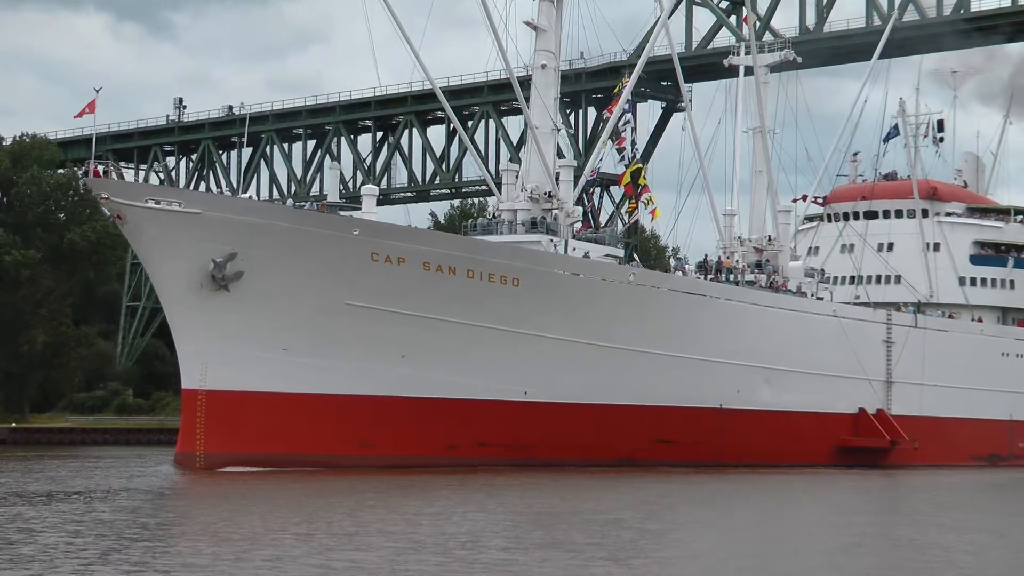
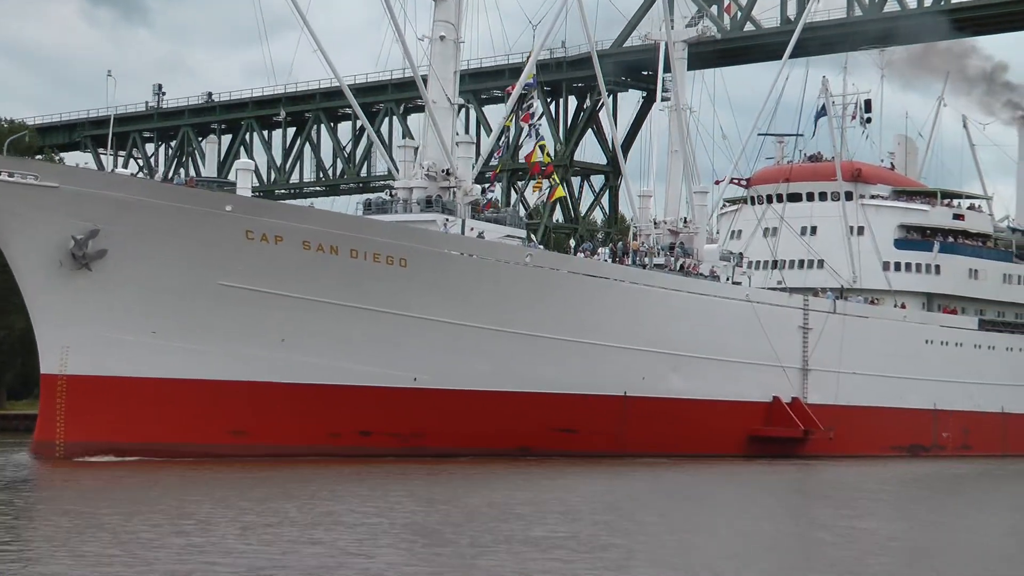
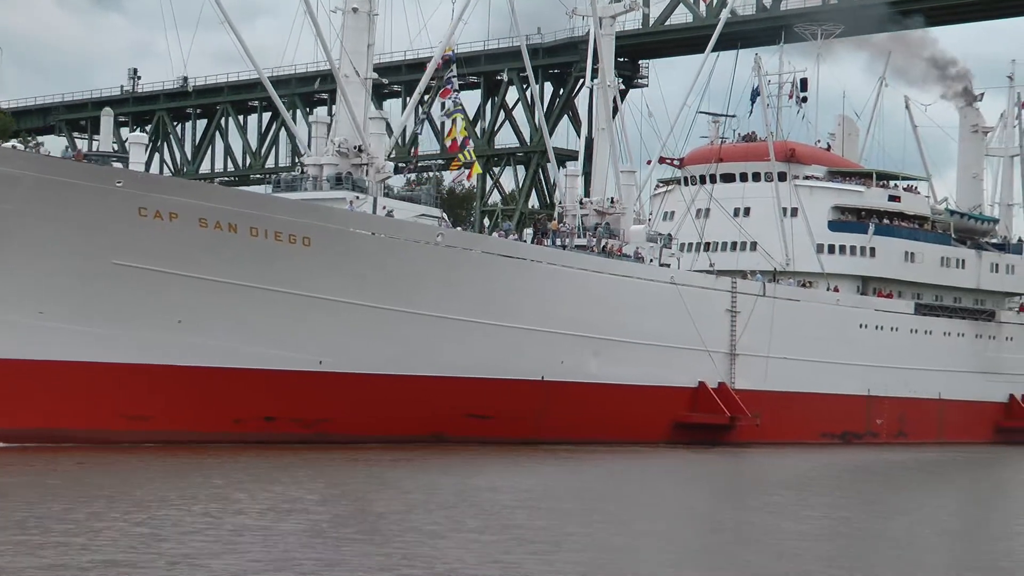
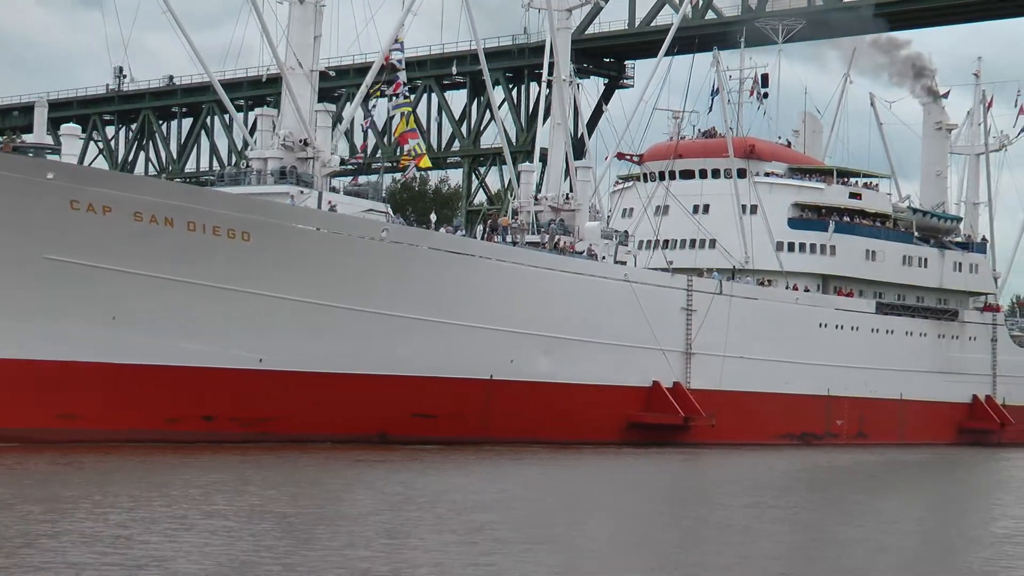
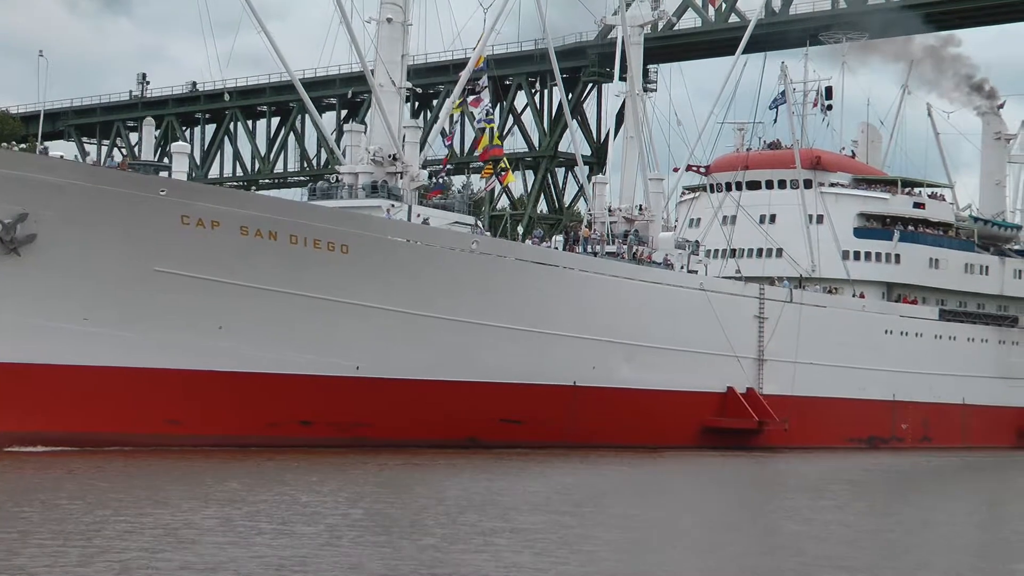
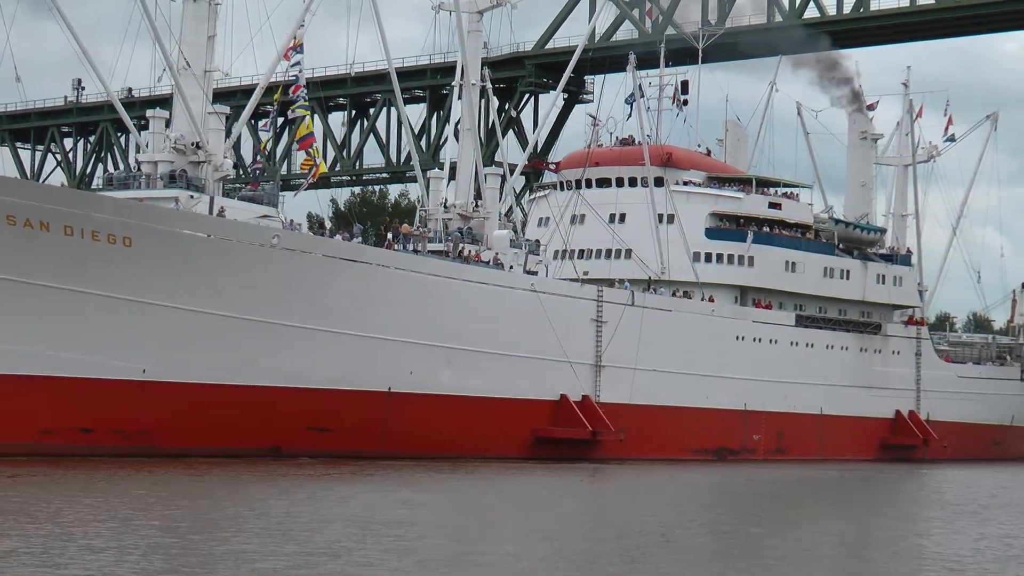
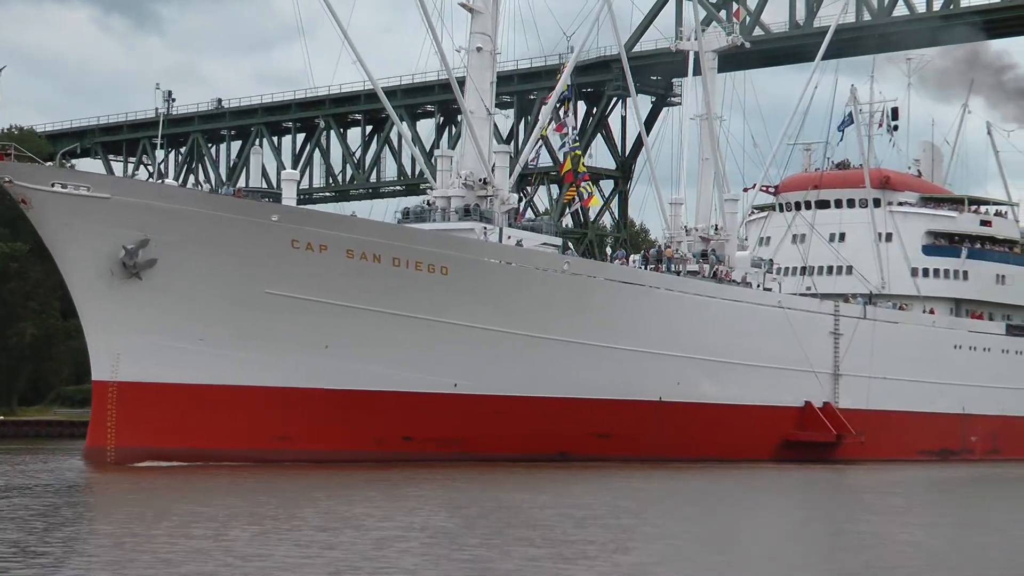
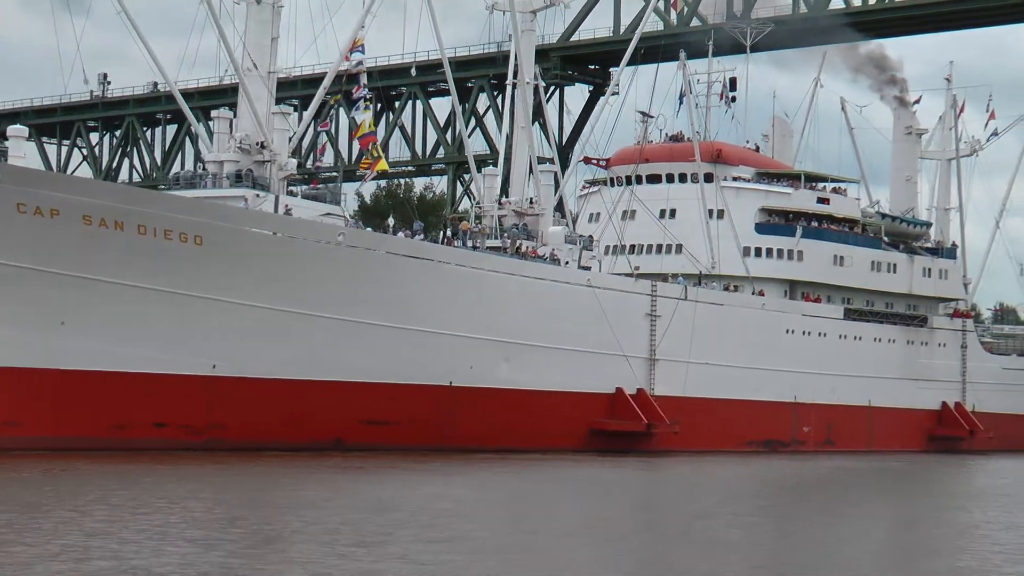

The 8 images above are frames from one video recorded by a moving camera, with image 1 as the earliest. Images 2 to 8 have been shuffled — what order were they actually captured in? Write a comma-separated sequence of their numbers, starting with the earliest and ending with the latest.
7, 2, 5, 3, 4, 8, 6
